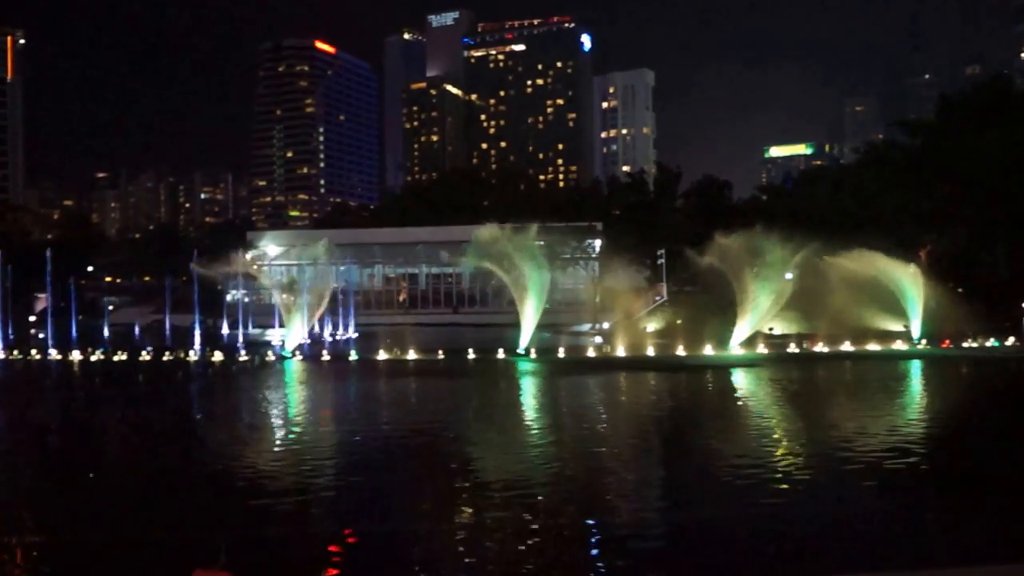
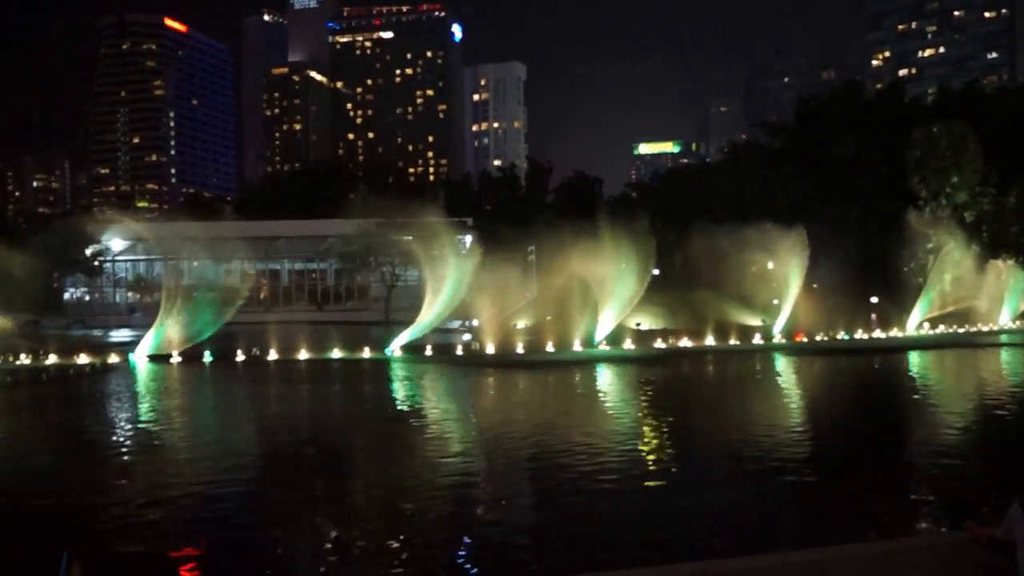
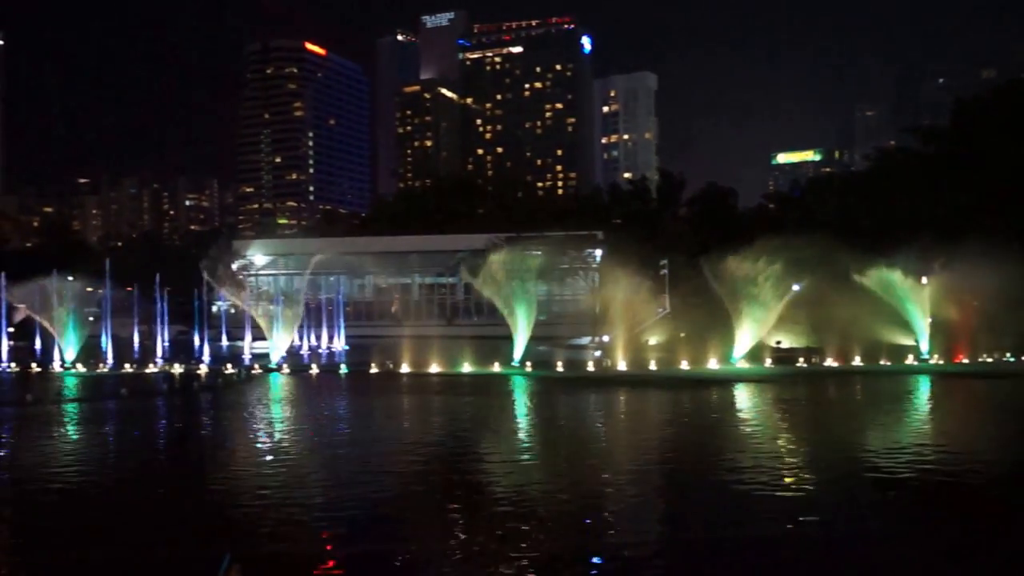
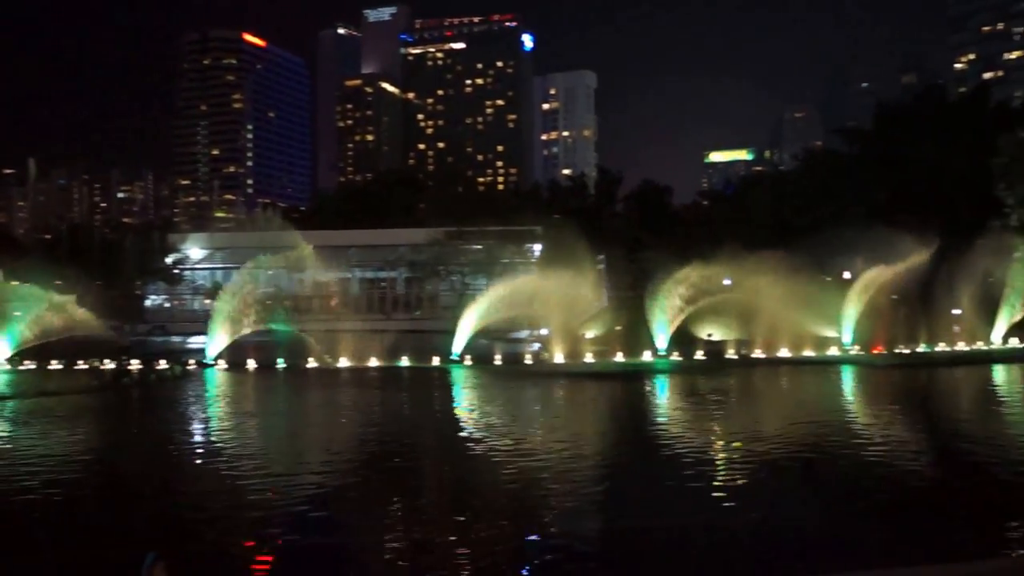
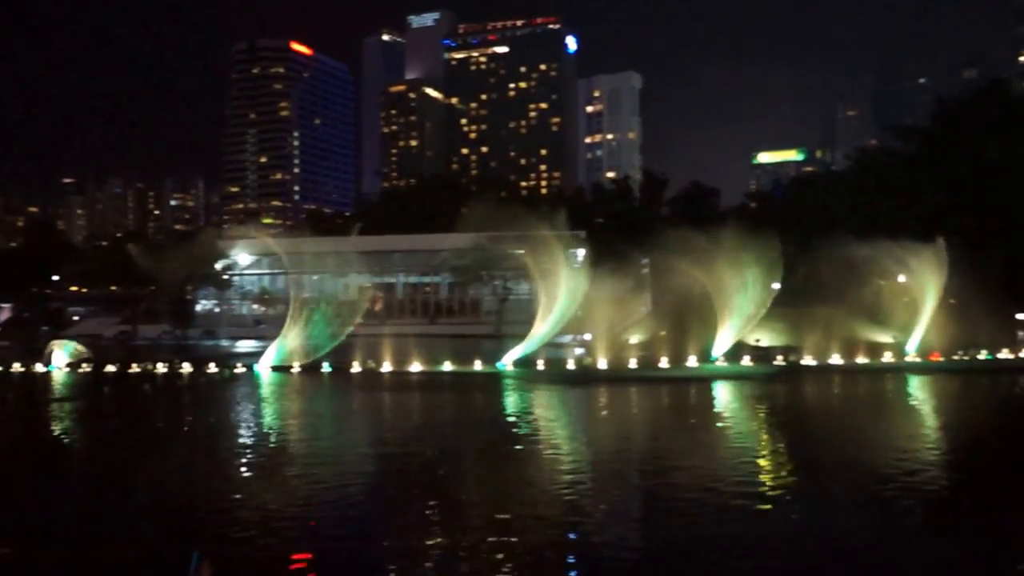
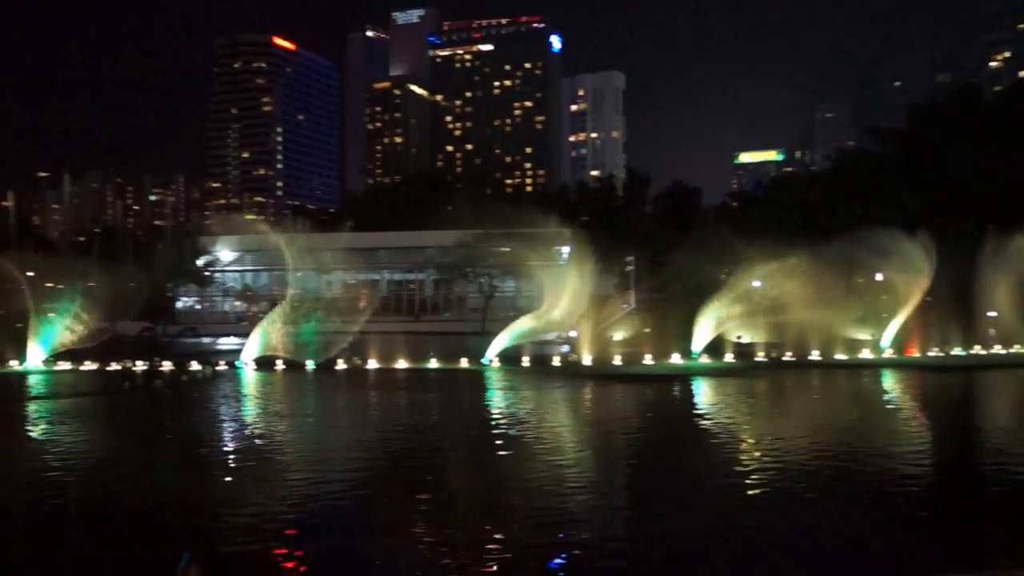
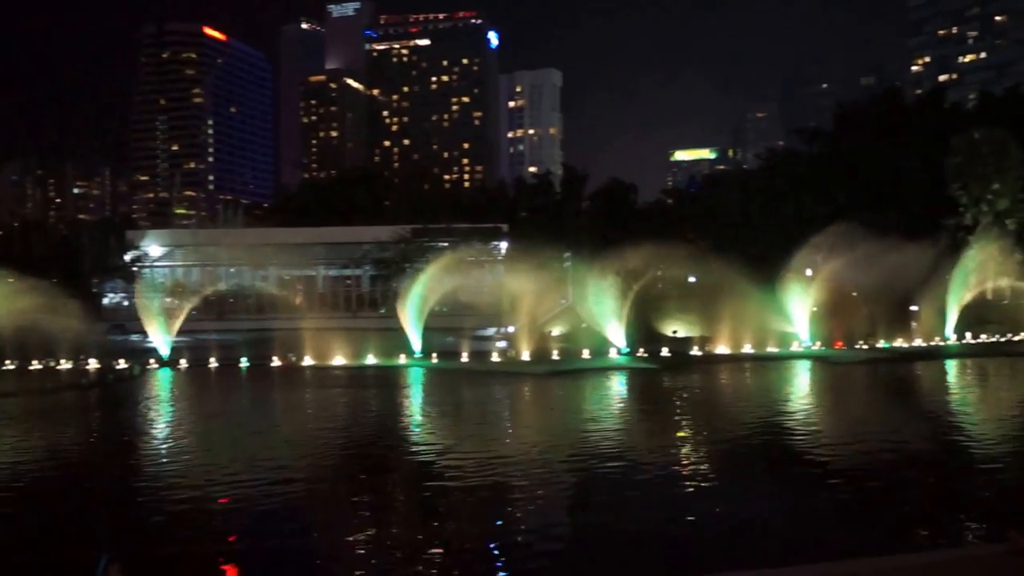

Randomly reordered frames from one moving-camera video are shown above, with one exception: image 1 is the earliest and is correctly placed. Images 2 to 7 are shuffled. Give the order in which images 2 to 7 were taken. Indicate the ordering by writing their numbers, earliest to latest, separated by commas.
5, 3, 6, 4, 7, 2
